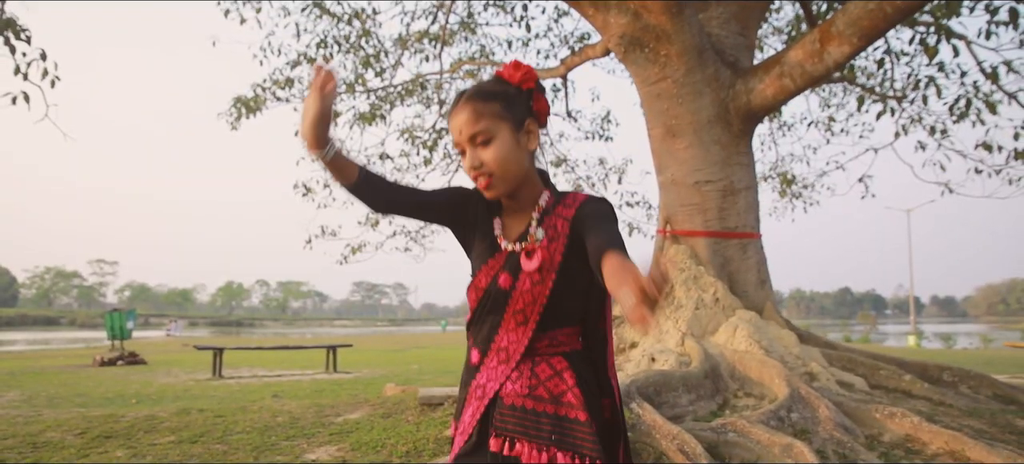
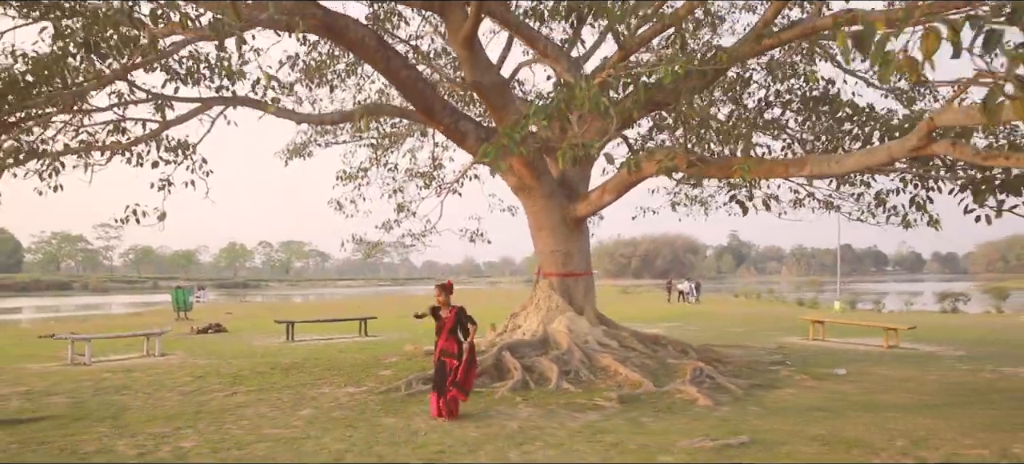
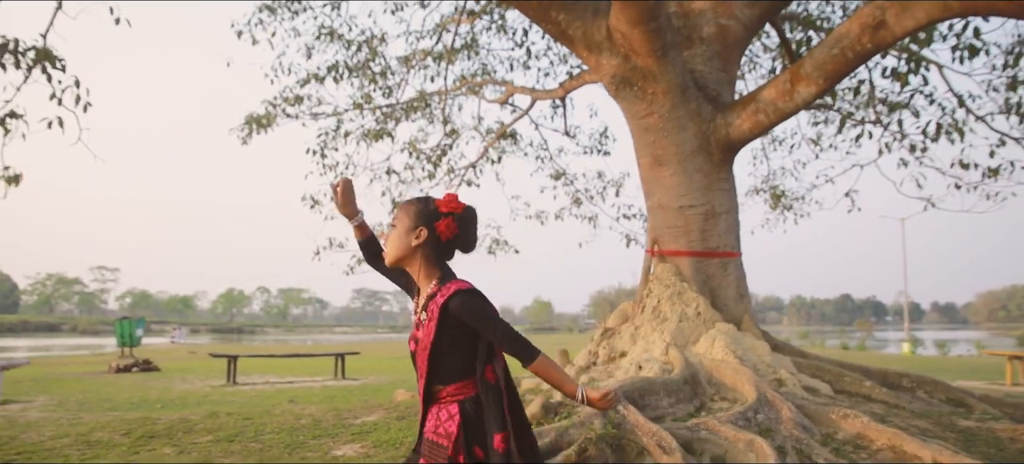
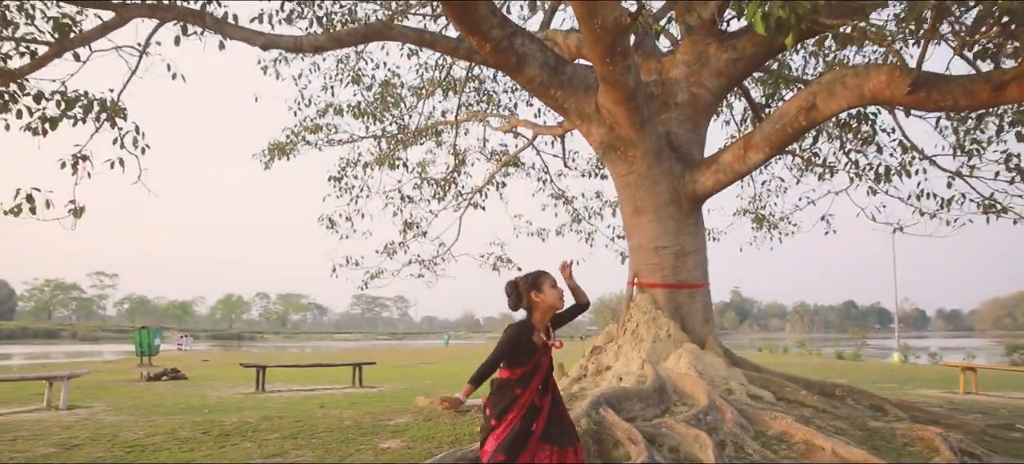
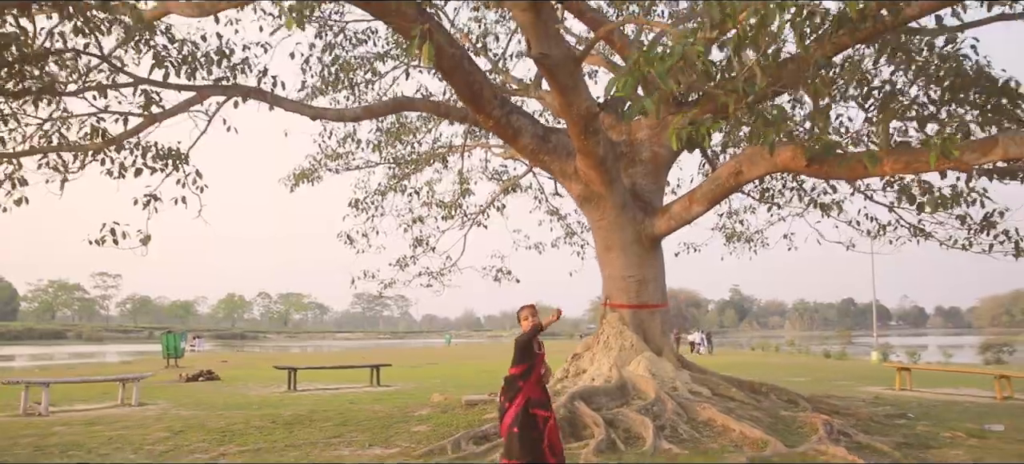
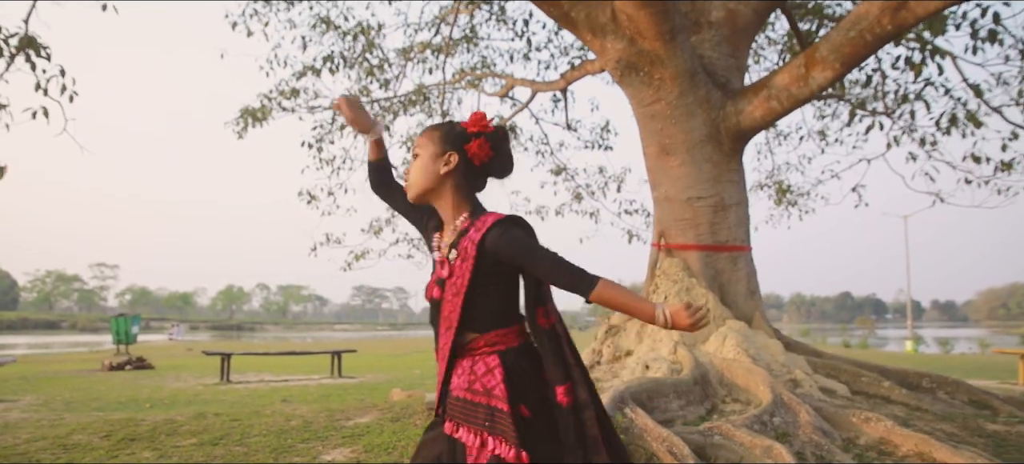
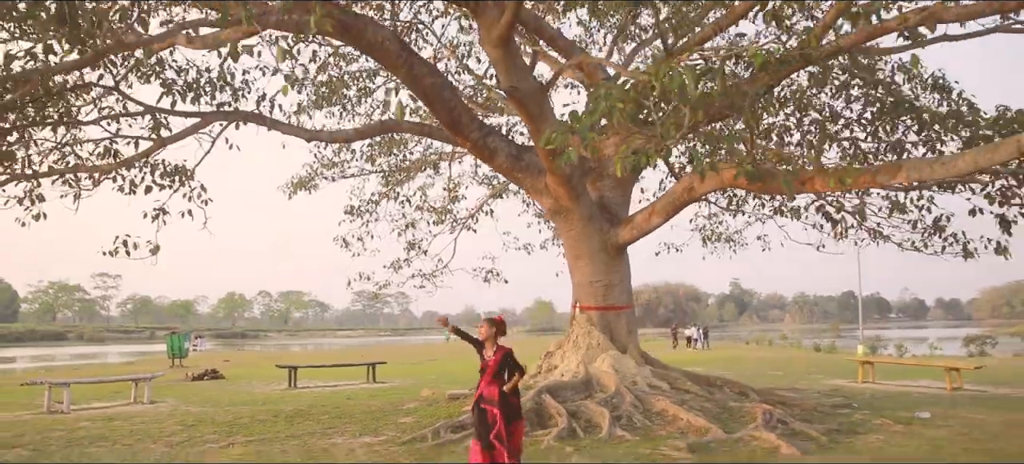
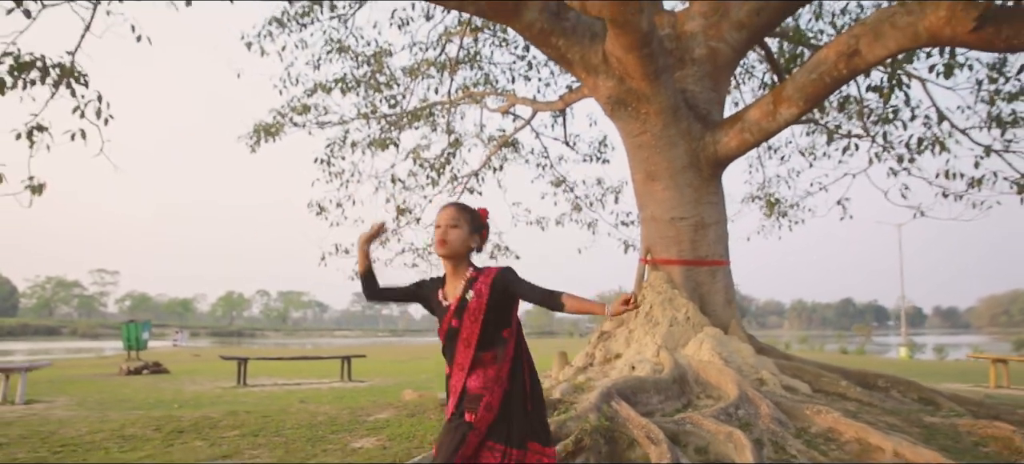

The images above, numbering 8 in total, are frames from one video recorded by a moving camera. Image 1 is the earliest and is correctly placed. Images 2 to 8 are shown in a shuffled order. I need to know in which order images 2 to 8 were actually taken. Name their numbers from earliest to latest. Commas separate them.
6, 3, 8, 4, 5, 7, 2
